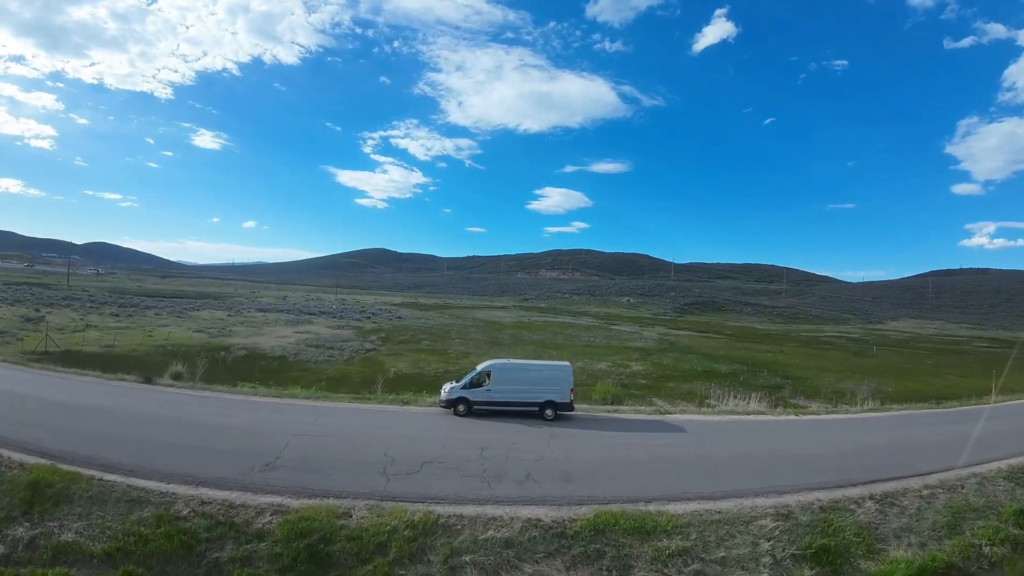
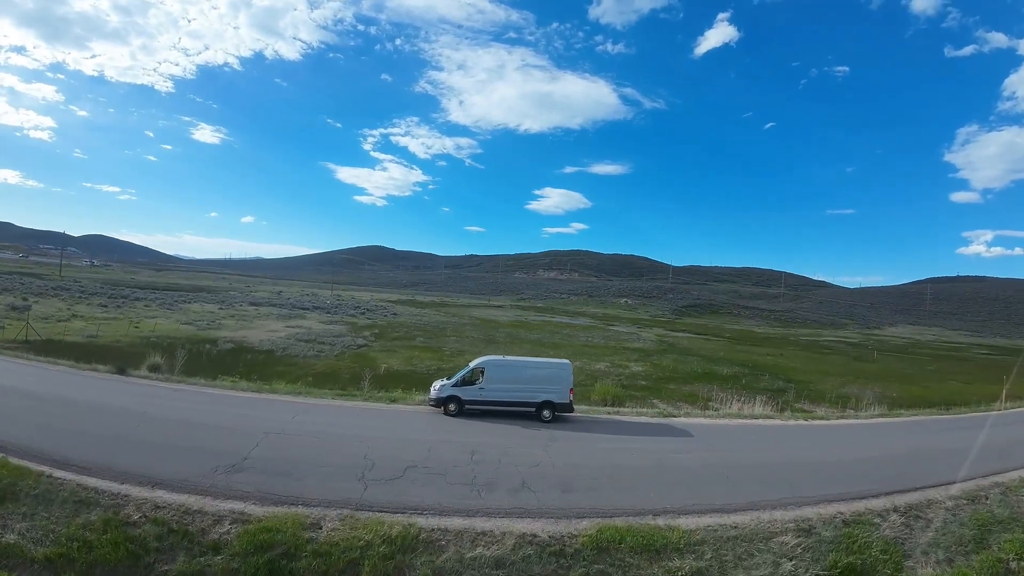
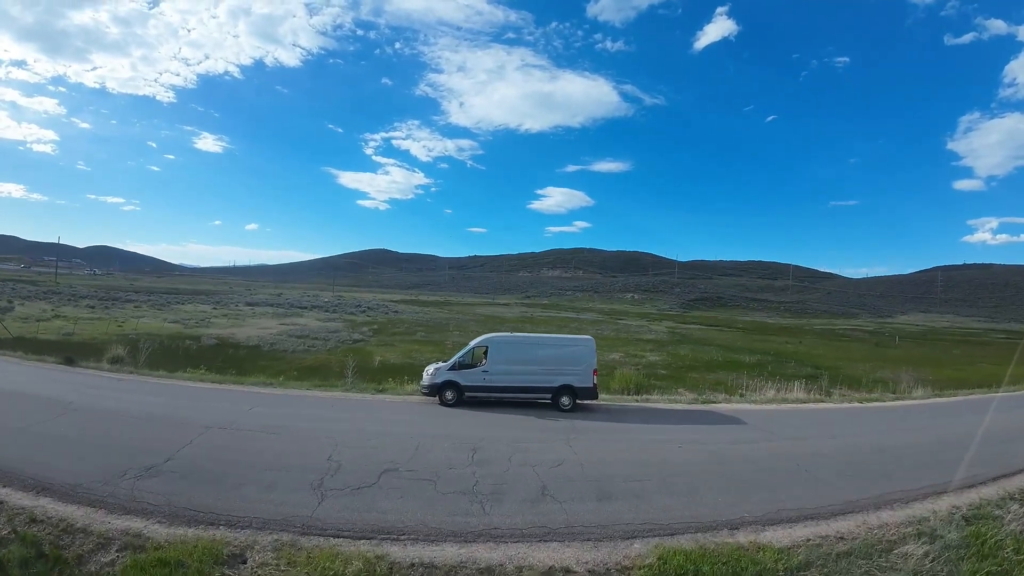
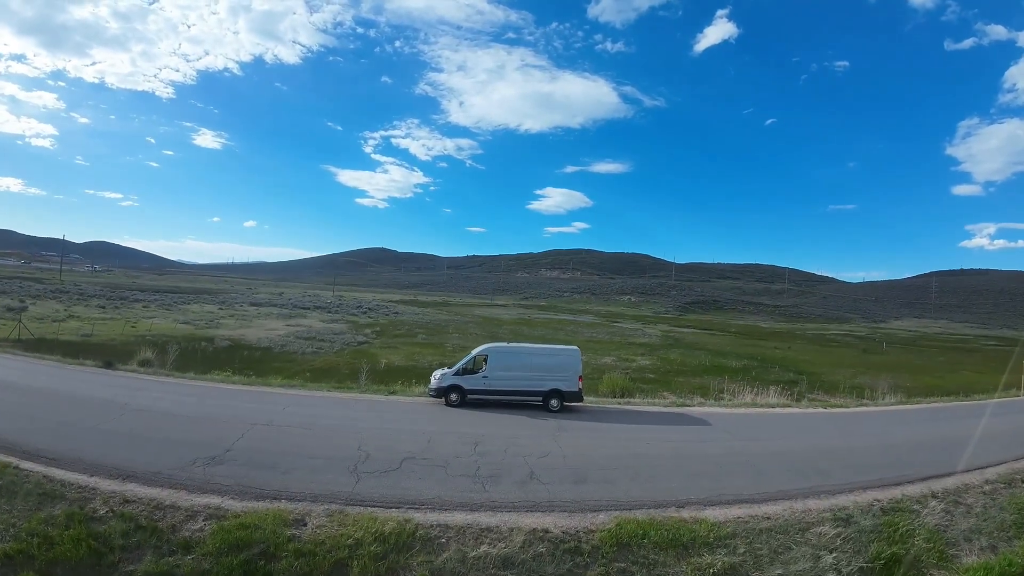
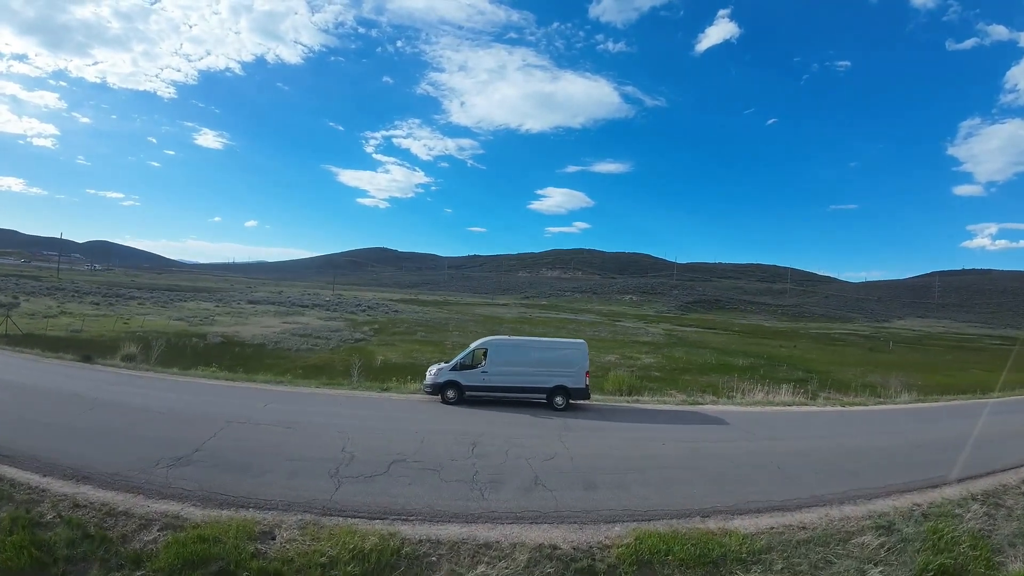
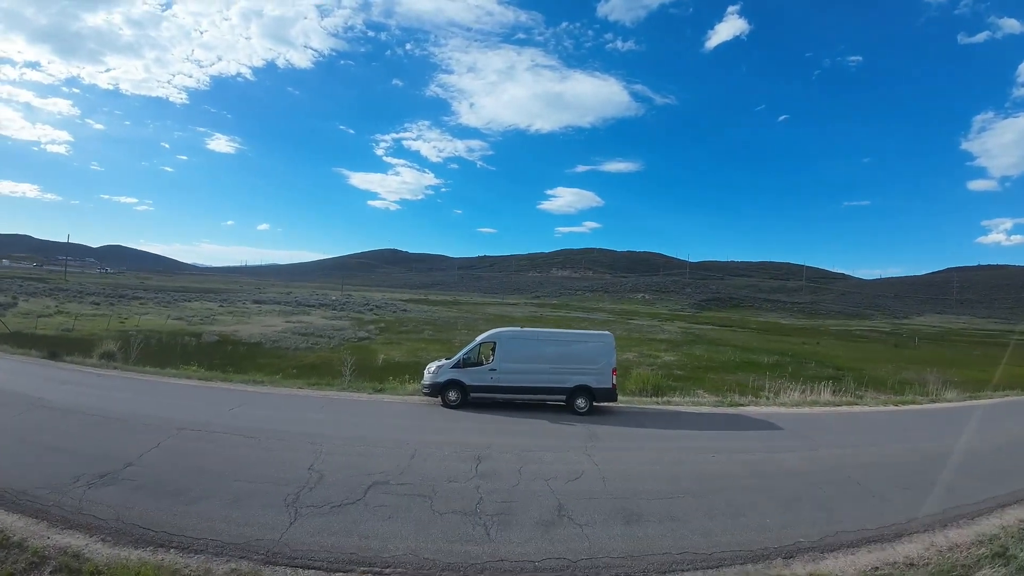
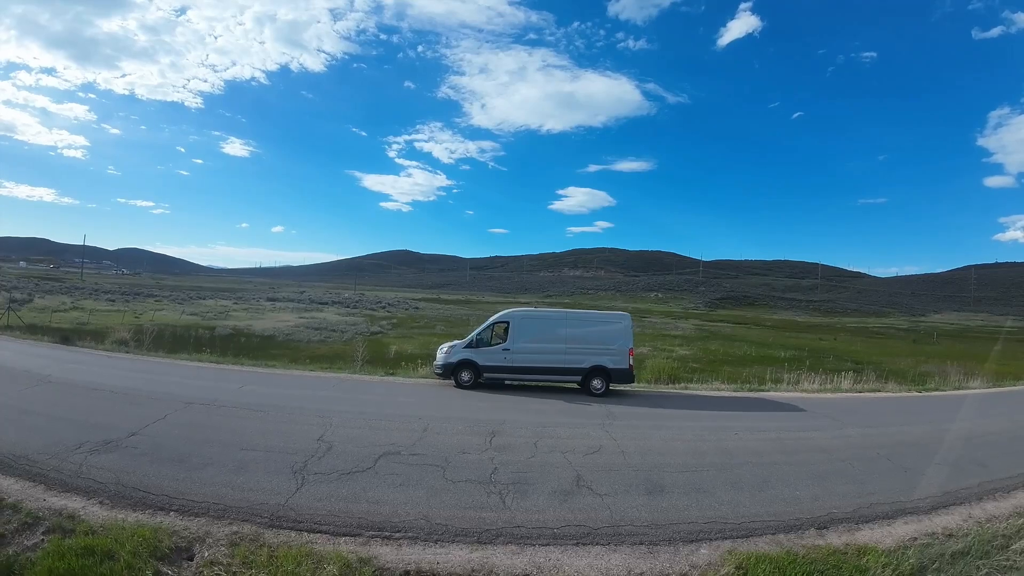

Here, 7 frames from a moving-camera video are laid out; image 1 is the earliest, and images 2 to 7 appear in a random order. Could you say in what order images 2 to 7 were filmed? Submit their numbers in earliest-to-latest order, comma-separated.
2, 4, 5, 3, 6, 7
